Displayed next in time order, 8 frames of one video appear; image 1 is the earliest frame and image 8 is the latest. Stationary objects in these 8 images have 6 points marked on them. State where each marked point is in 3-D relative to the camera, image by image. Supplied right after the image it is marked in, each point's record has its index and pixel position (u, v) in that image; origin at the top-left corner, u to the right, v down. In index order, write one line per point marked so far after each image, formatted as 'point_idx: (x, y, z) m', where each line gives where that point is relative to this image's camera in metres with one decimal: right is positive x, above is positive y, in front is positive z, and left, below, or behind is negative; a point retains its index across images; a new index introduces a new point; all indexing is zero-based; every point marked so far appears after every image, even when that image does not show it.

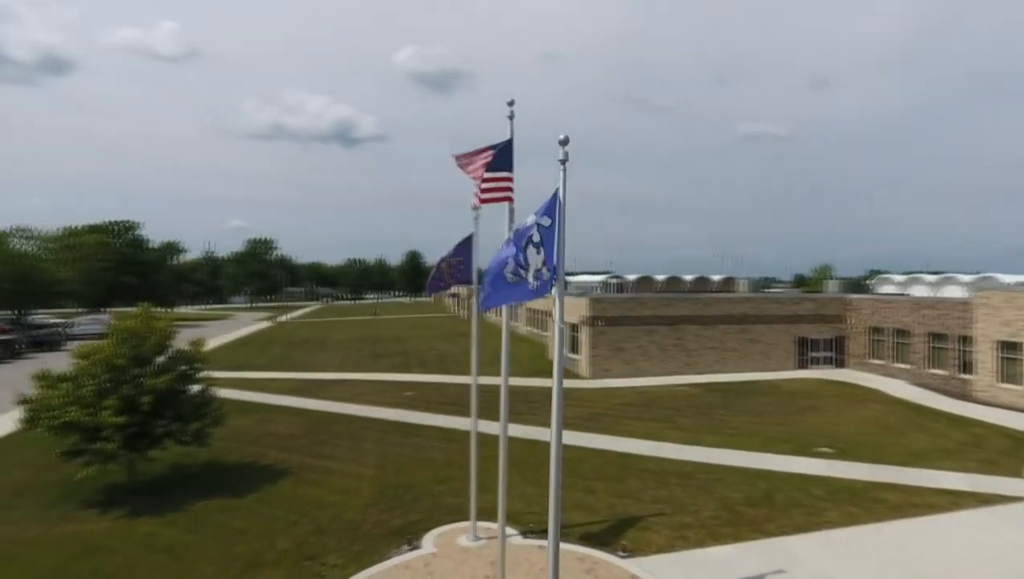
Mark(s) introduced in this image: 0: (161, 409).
0: (-8.3, -2.8, +15.0) m
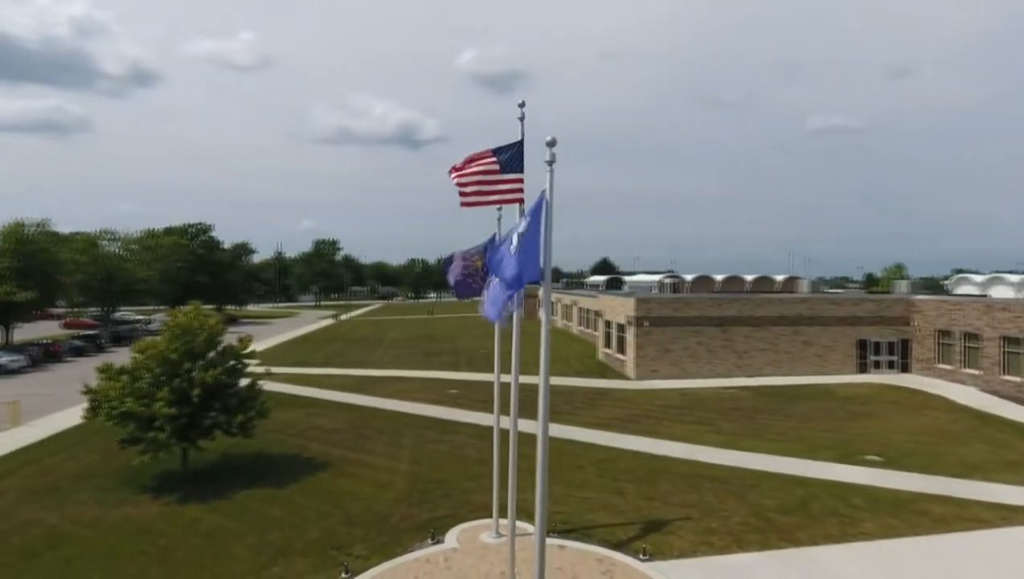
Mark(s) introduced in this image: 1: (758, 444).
0: (-7.5, -2.8, +15.9) m
1: (+7.2, -4.5, +18.6) m
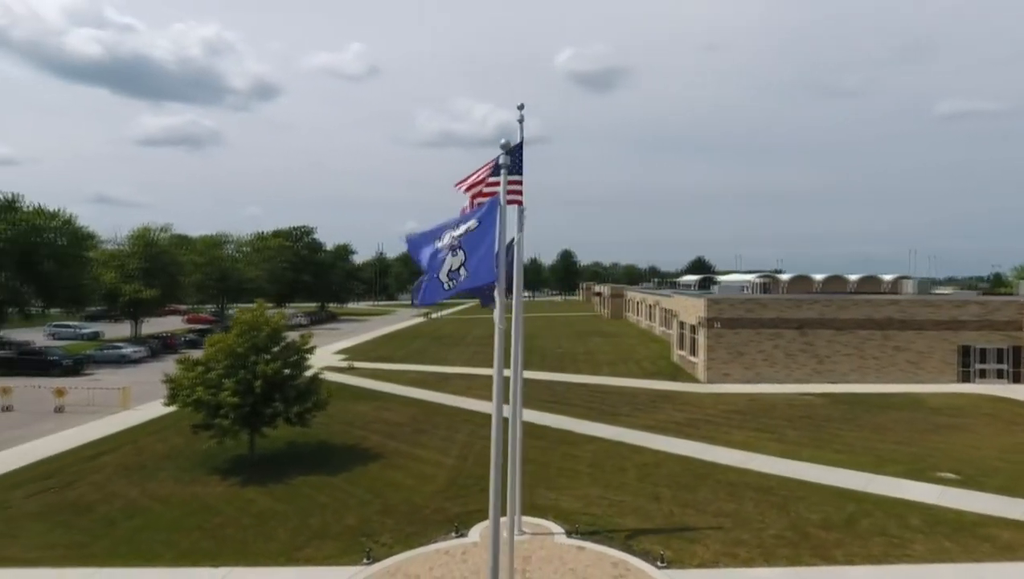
0: (-6.5, -2.8, +17.2) m
1: (+8.5, -4.5, +17.5) m
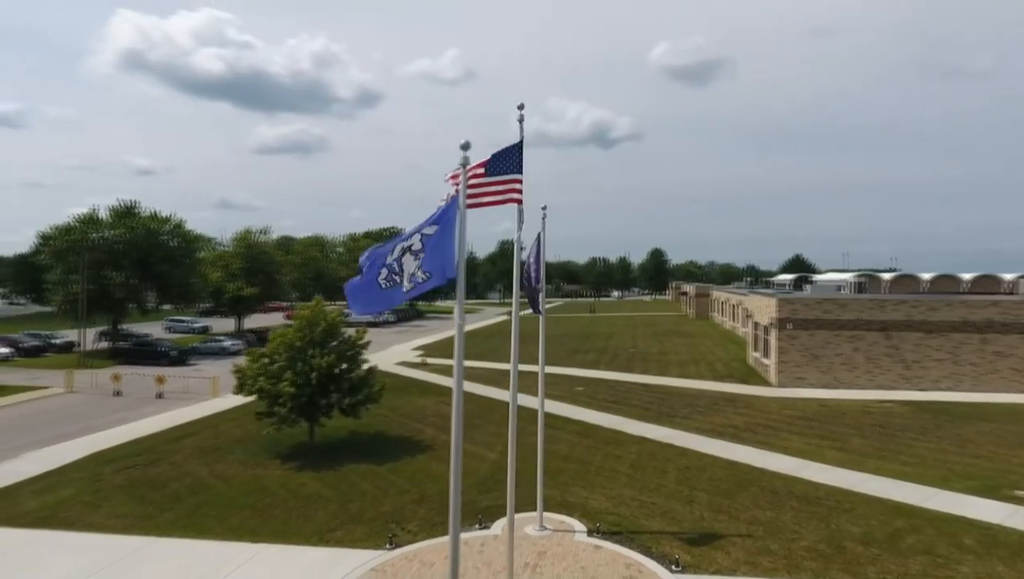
0: (-5.3, -2.7, +18.2) m
1: (+9.5, -4.5, +16.3) m
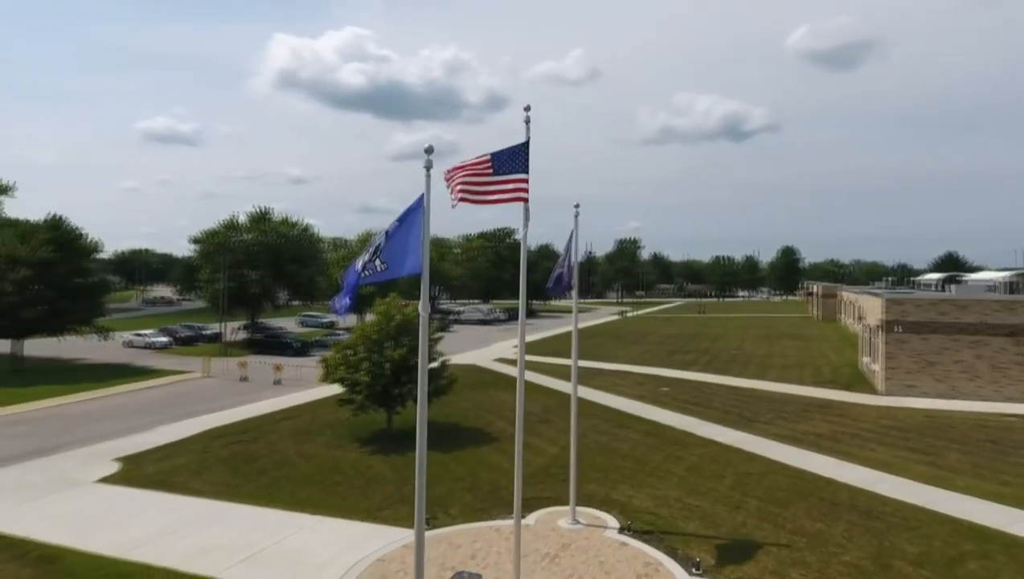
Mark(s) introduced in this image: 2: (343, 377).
0: (-3.4, -2.6, +19.5) m
1: (+10.7, -4.4, +14.6) m
2: (-5.1, -2.7, +19.4) m
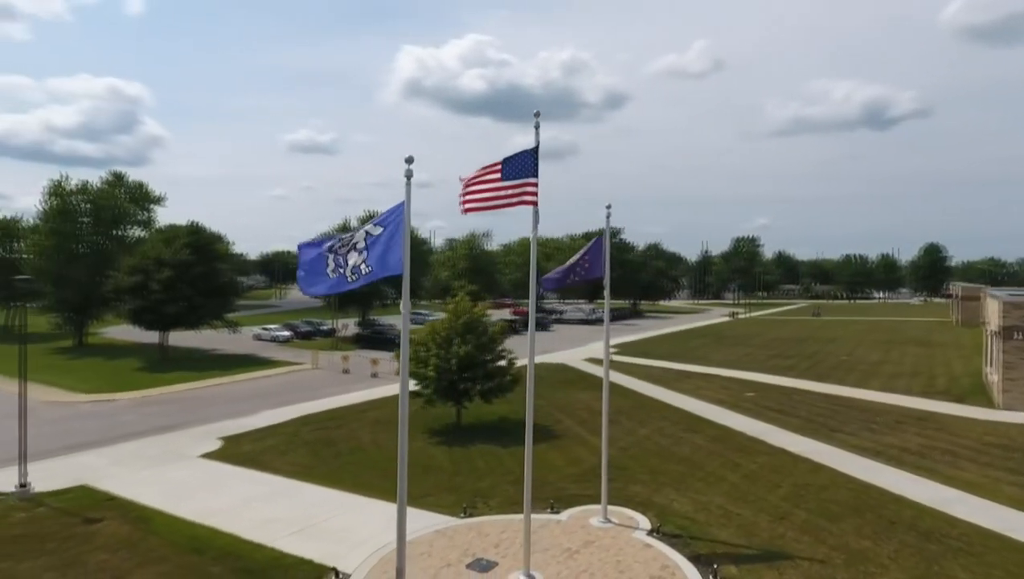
0: (-1.5, -2.6, +20.3) m
1: (+11.5, -4.5, +12.9) m
2: (-3.1, -2.6, +20.6) m
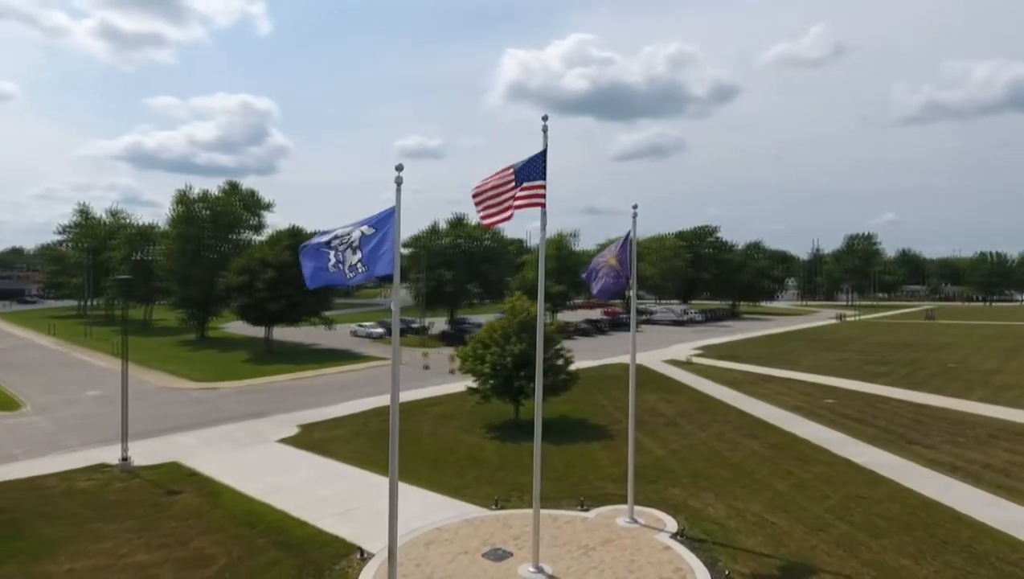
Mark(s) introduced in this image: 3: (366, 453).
0: (+0.3, -2.6, +20.7) m
1: (+11.9, -4.5, +11.3) m
2: (-1.3, -2.6, +21.3) m
3: (-4.4, -4.9, +19.3) m
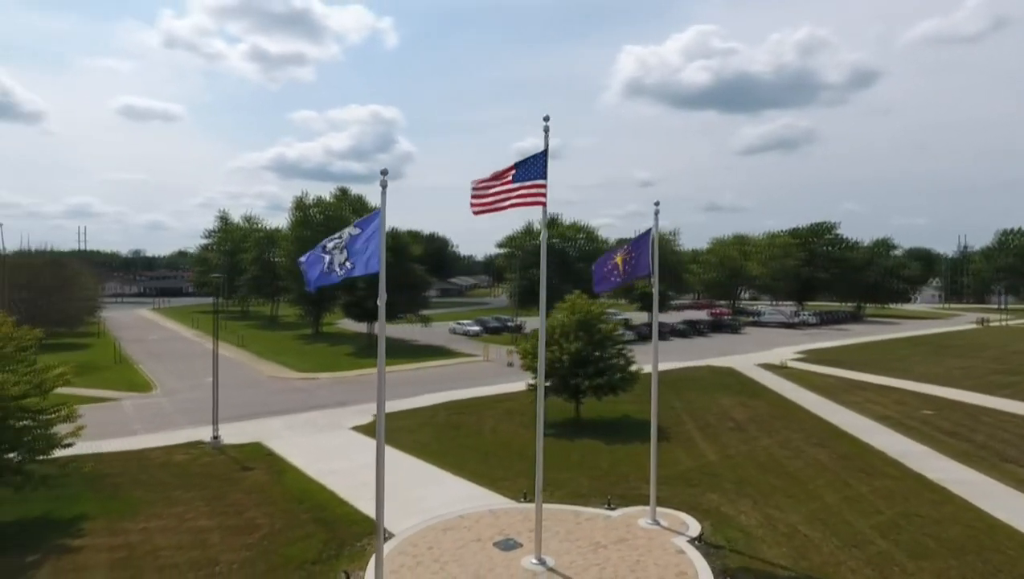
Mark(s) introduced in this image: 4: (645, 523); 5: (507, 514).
0: (+2.2, -2.5, +20.8) m
1: (+11.8, -4.5, +9.3) m
2: (+0.7, -2.6, +21.6) m
3: (-2.7, -4.9, +20.2) m
4: (+2.7, -4.7, +12.7) m
5: (-0.1, -4.7, +13.5) m
